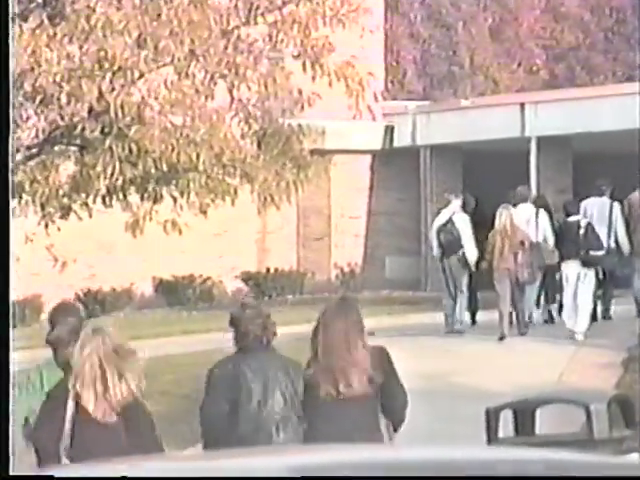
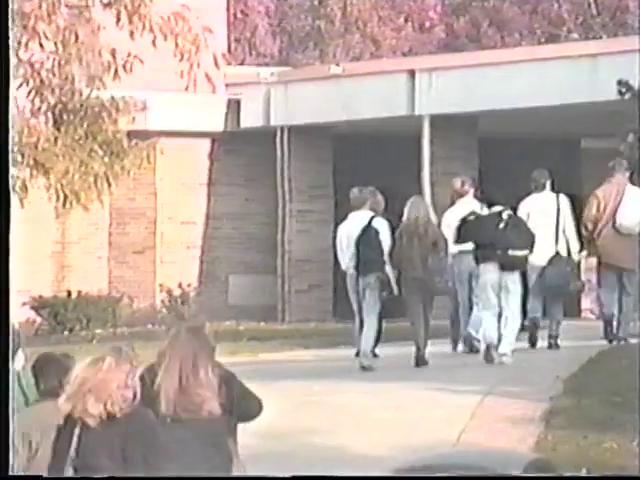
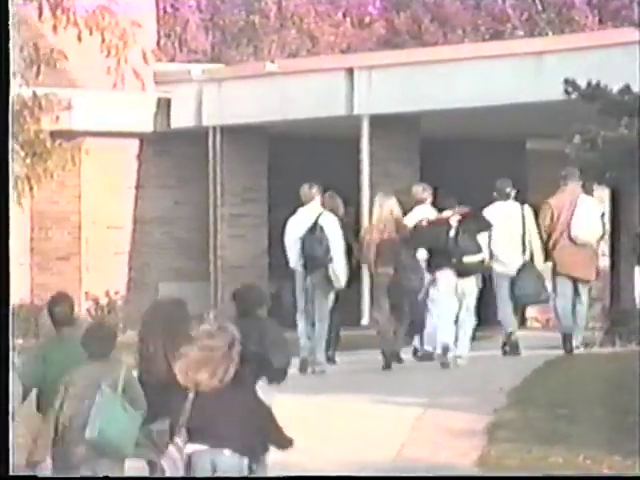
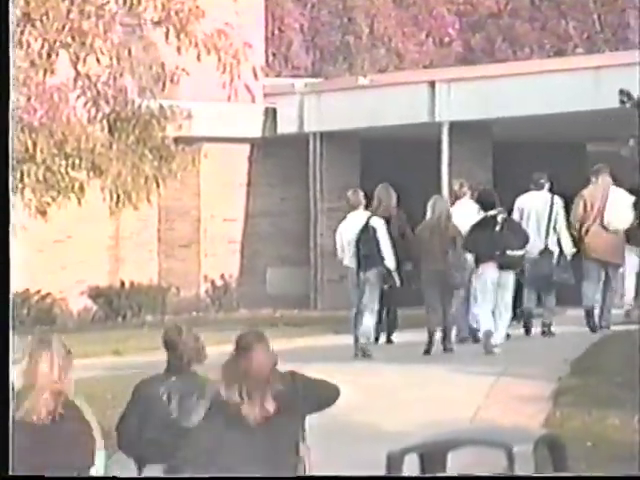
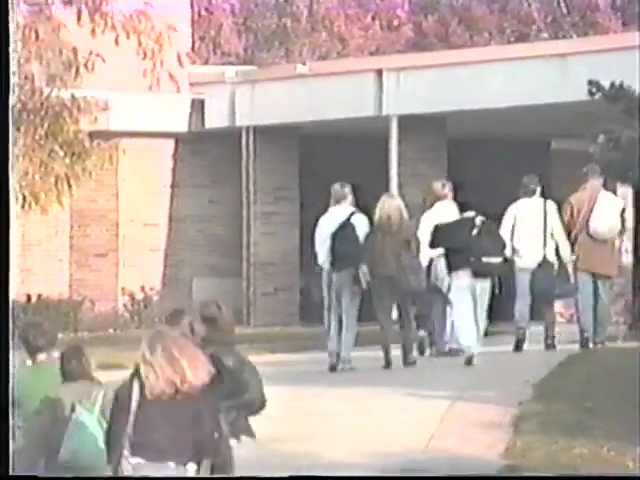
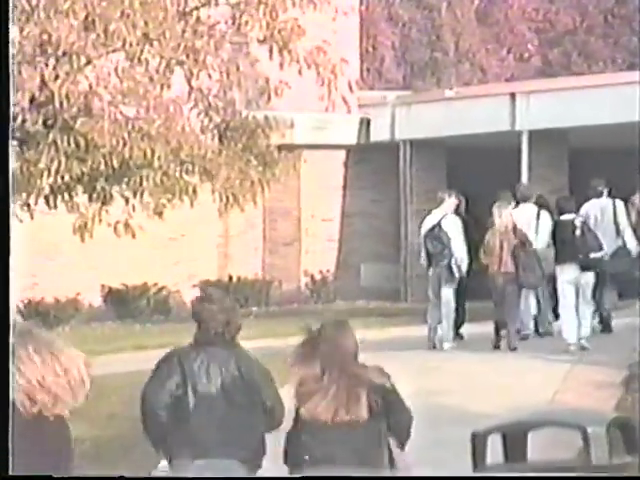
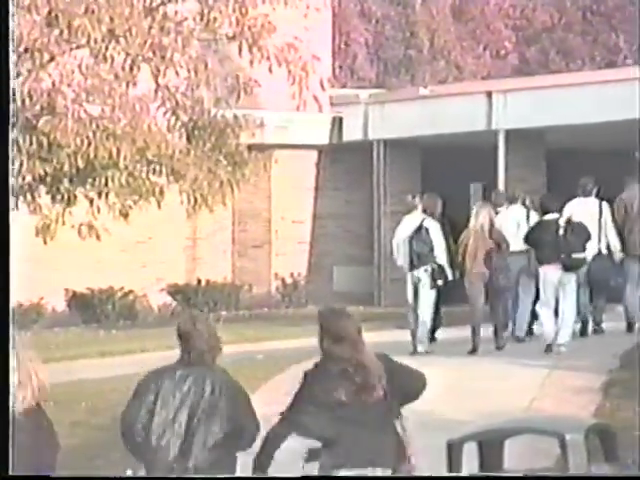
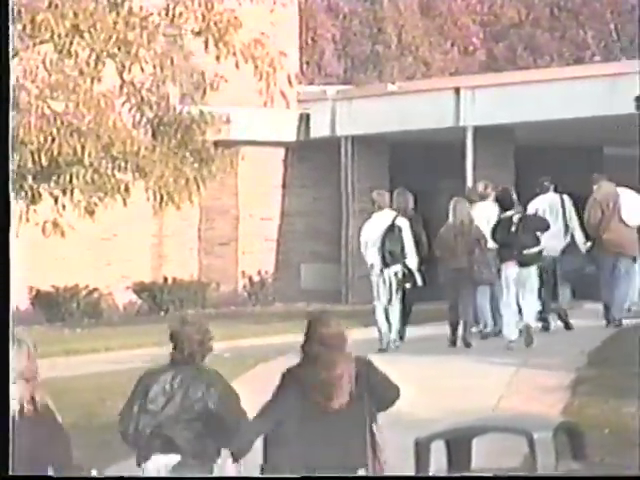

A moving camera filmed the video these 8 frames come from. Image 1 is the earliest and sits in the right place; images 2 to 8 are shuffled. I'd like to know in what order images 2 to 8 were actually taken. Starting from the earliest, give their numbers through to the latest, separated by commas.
6, 7, 8, 4, 2, 5, 3
